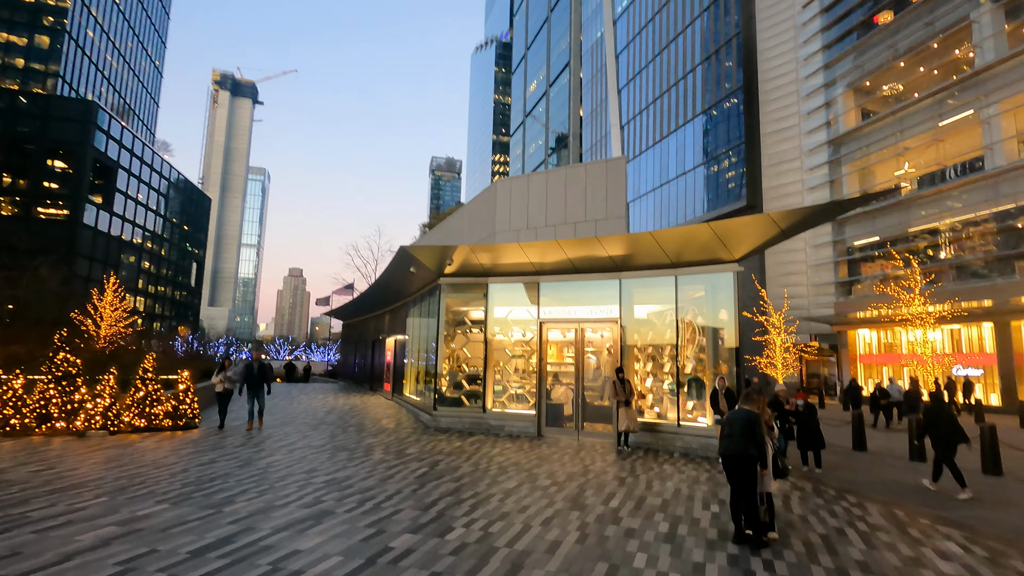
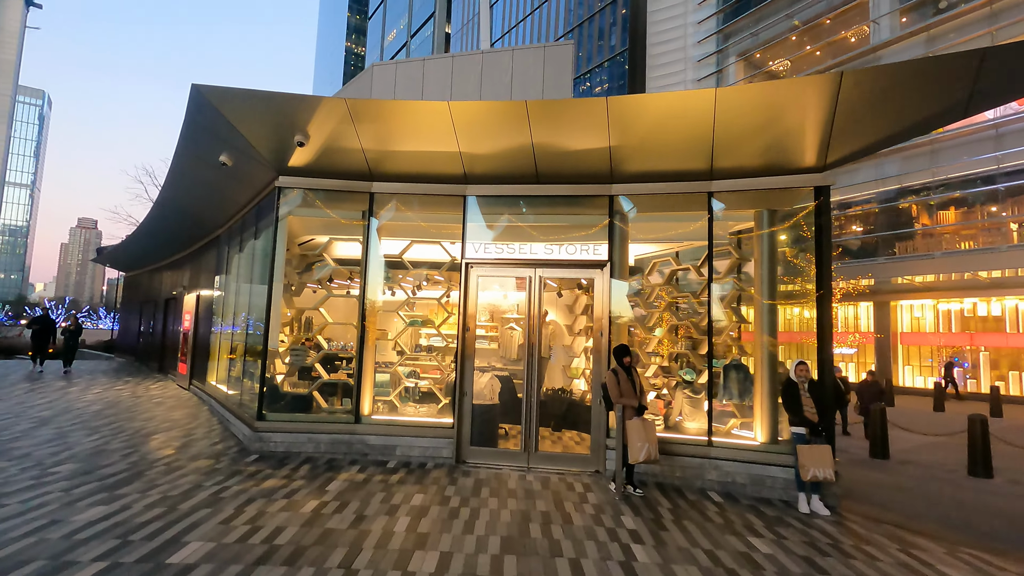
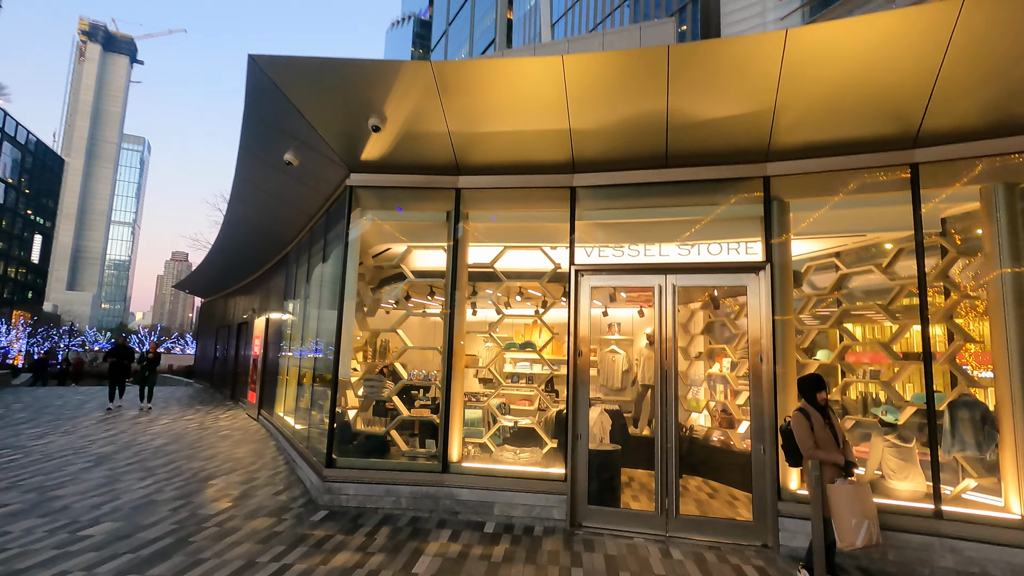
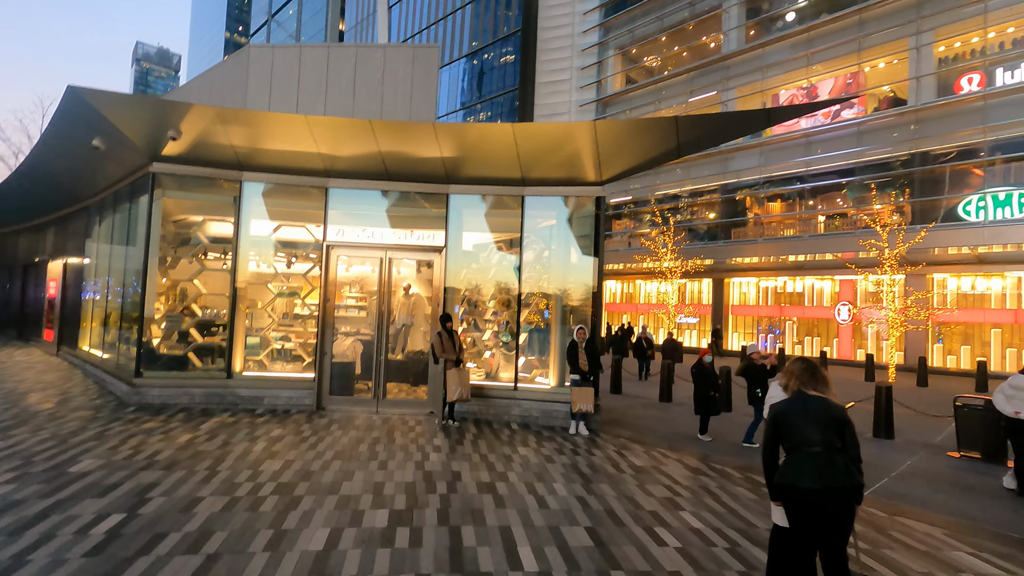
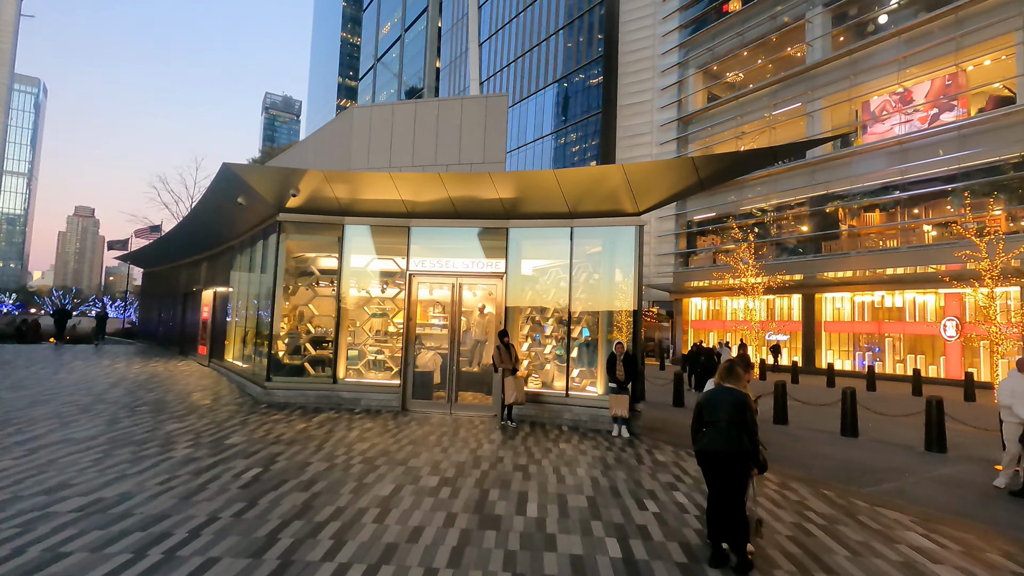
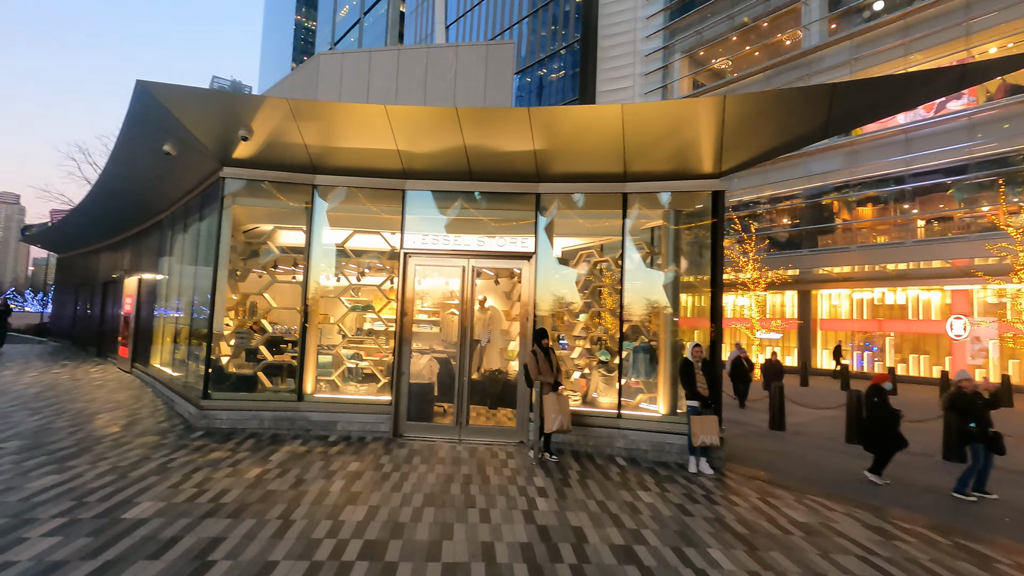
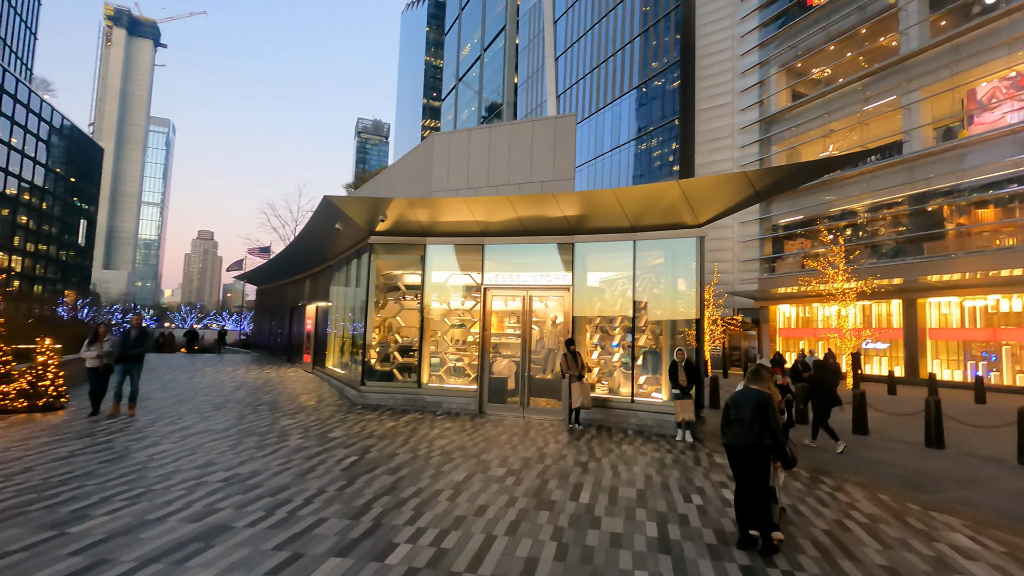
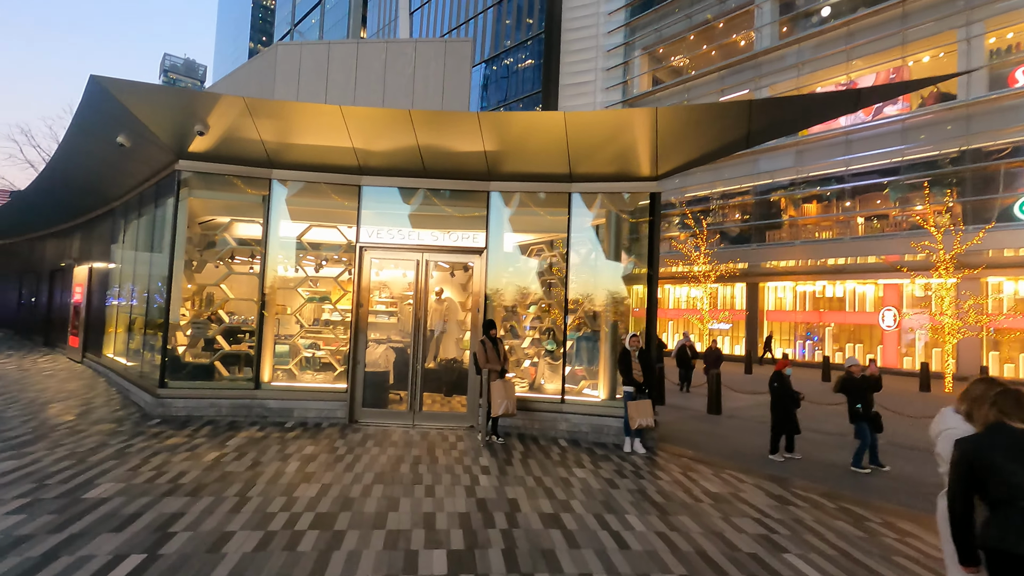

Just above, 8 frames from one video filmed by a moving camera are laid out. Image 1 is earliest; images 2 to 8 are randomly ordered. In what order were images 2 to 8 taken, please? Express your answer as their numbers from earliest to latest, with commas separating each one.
7, 5, 4, 8, 6, 2, 3
